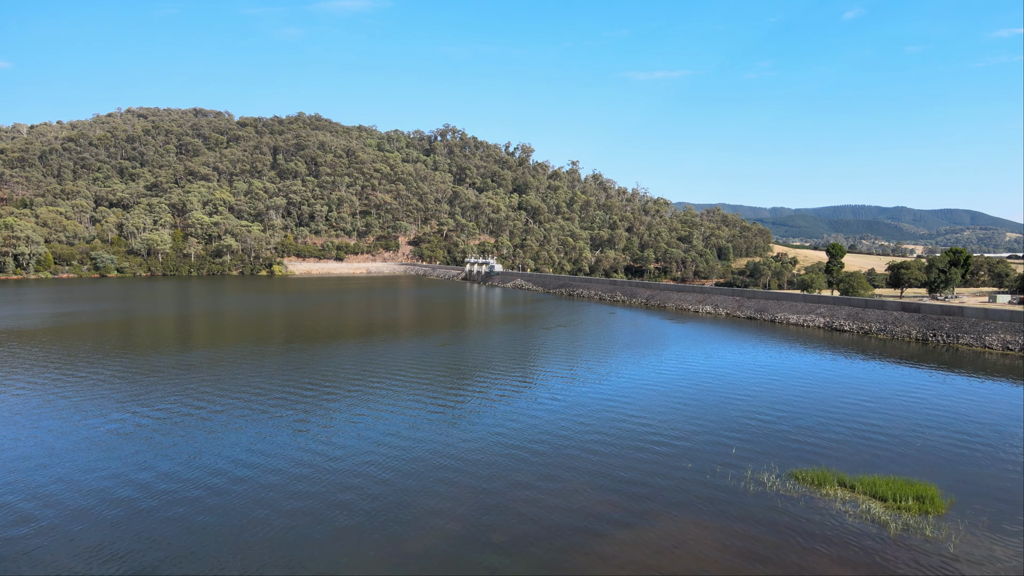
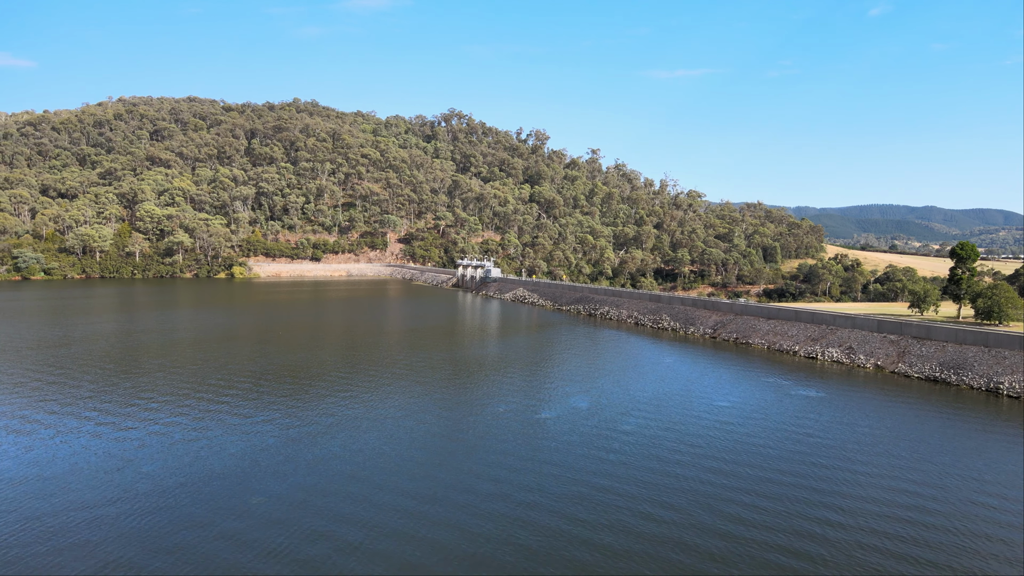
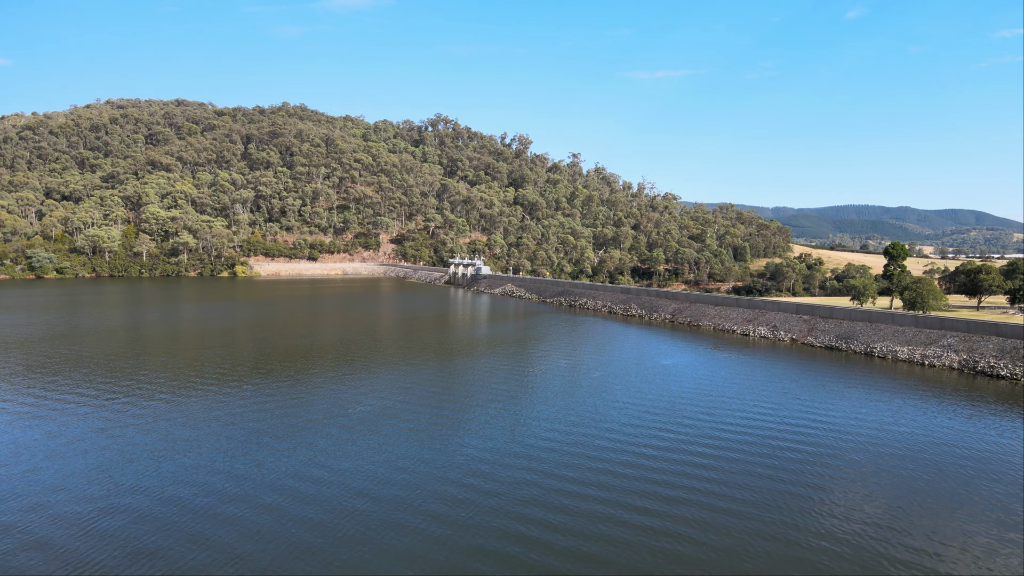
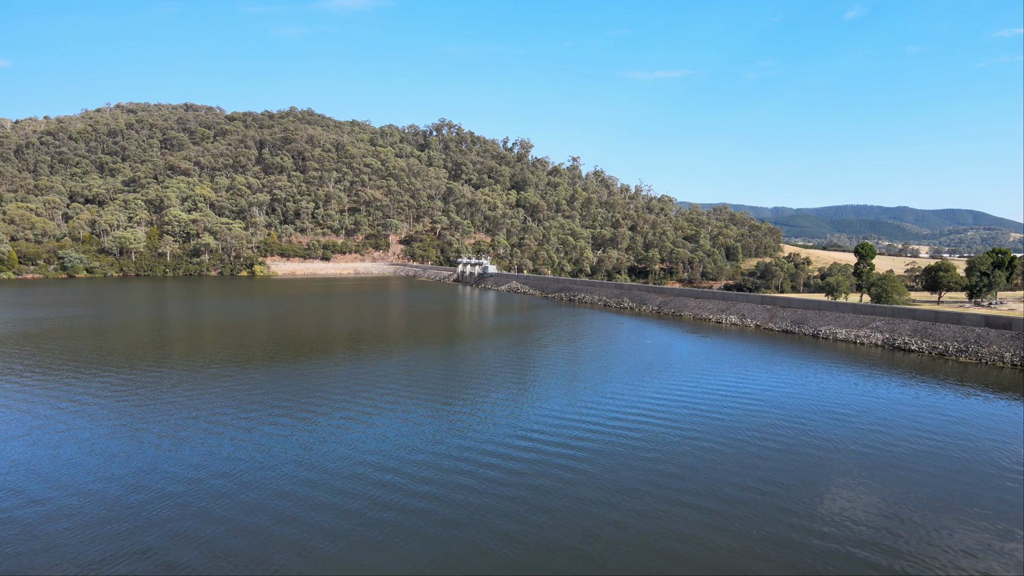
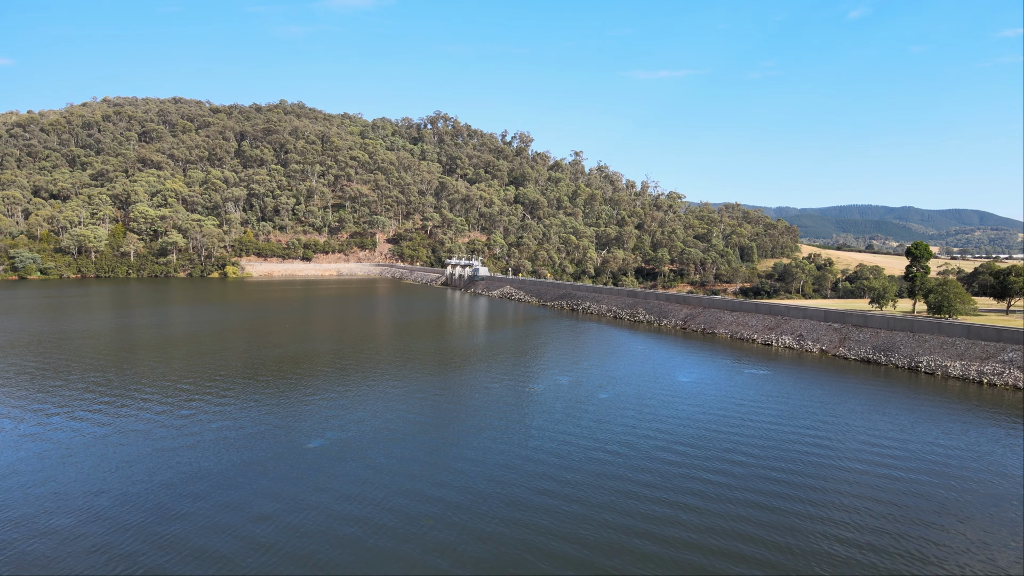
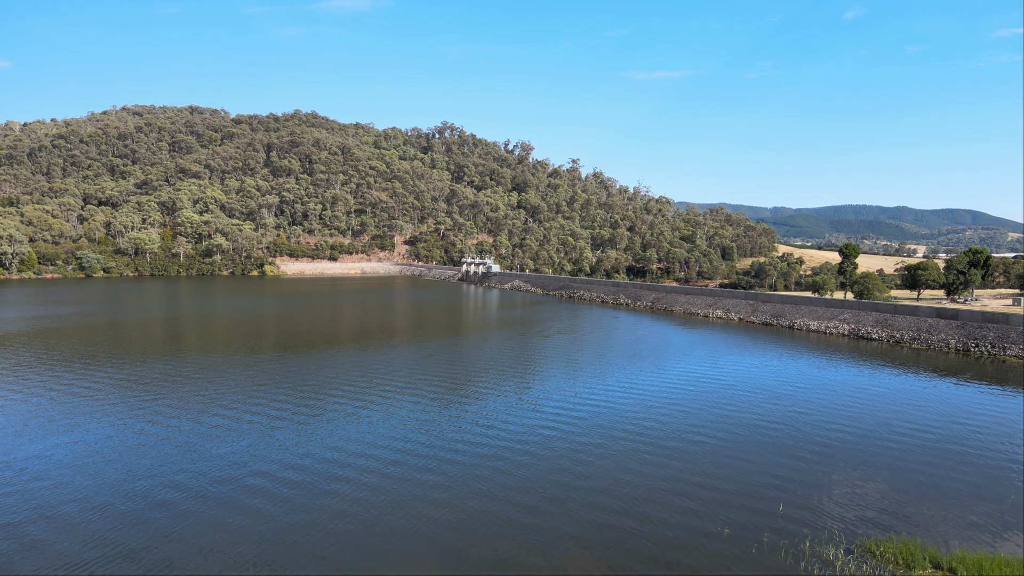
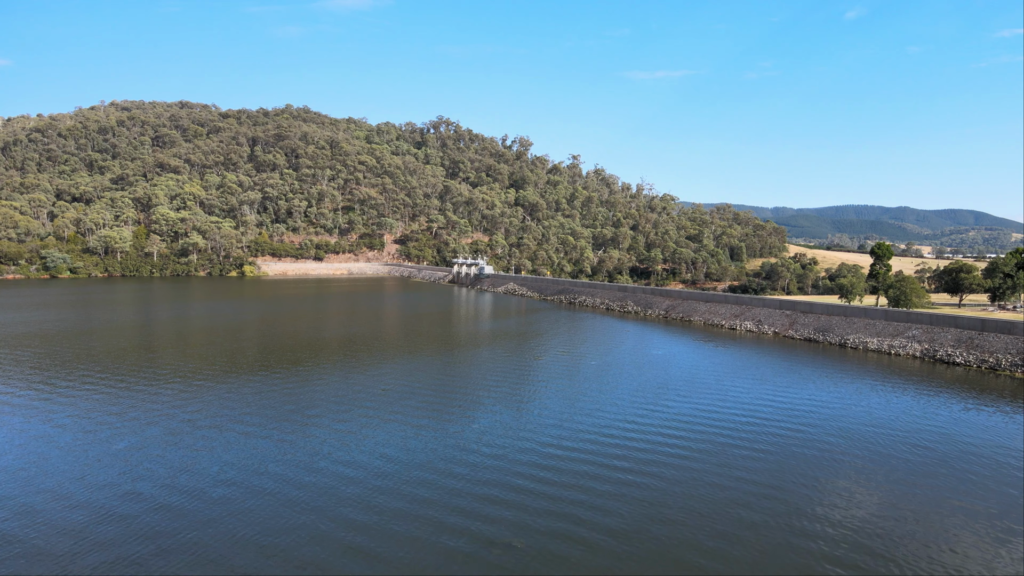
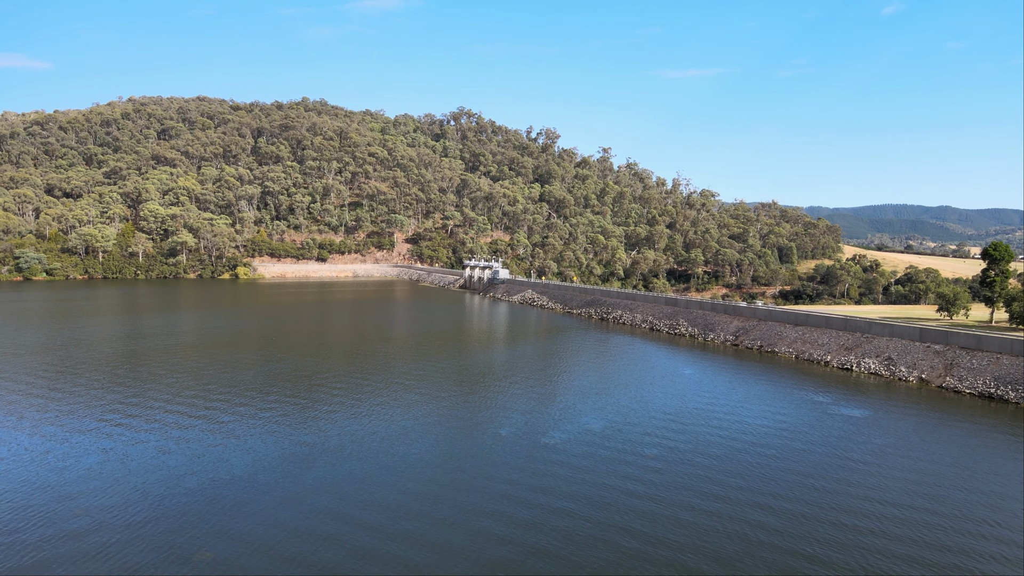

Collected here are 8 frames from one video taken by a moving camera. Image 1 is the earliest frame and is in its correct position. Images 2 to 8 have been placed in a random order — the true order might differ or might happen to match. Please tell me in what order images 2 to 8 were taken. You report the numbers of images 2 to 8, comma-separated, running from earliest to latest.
6, 4, 7, 3, 5, 2, 8
